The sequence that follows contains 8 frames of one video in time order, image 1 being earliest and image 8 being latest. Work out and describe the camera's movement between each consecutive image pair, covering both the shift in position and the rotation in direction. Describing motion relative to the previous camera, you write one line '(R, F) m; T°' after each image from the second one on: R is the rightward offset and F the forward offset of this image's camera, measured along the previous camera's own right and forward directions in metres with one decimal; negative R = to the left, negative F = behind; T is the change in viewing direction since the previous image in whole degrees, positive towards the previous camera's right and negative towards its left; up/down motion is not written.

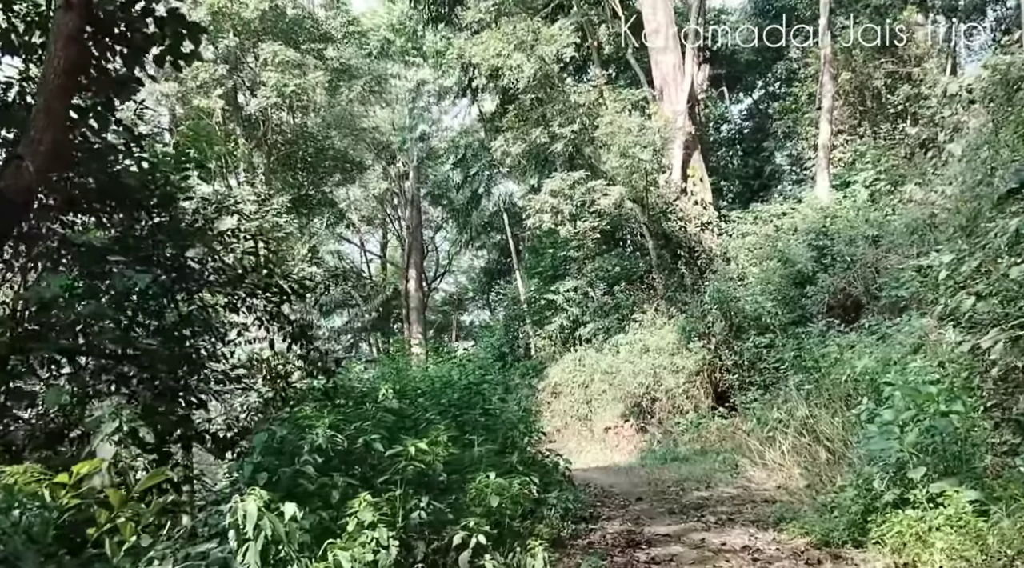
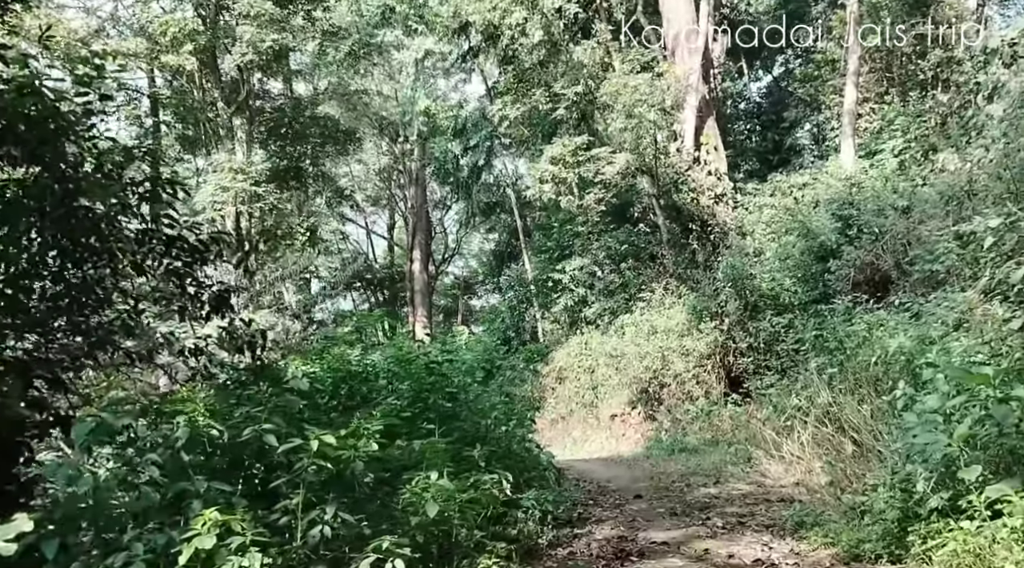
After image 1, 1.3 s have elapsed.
(+0.3, +1.2) m; -1°
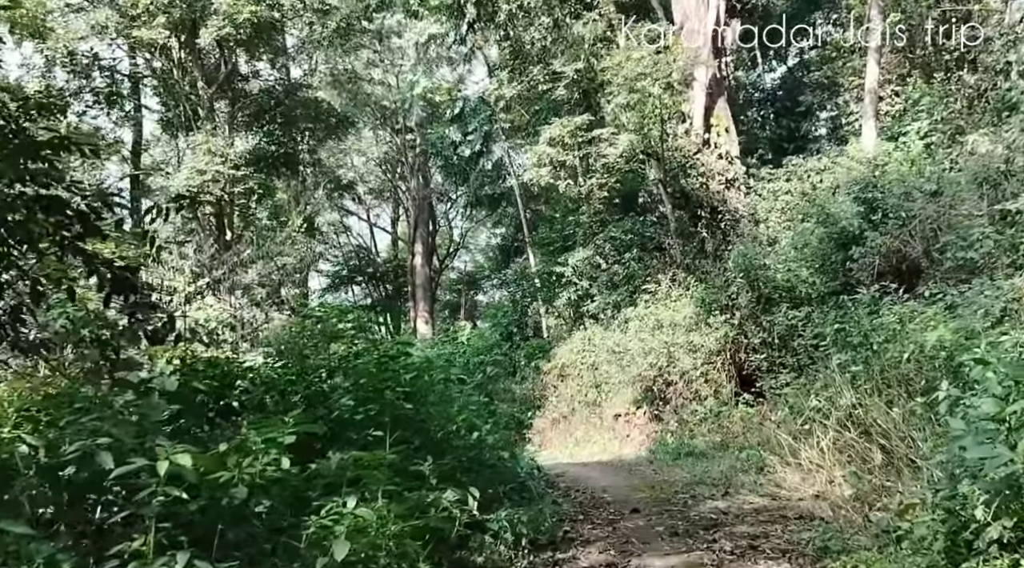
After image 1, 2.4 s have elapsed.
(+0.2, +1.0) m; -1°
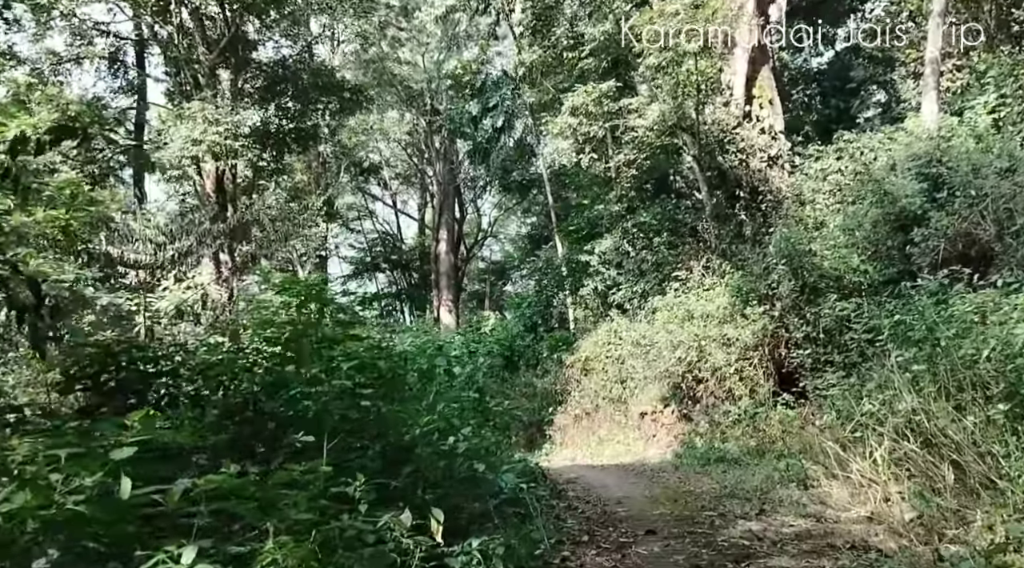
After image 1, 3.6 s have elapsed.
(+0.2, +1.2) m; -2°
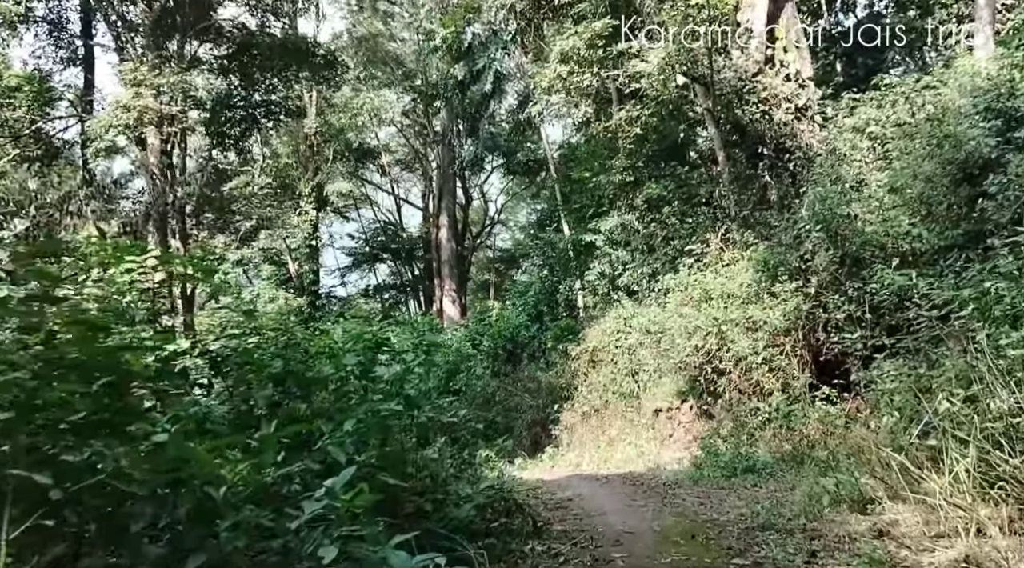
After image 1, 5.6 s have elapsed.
(+0.3, +1.9) m; -1°
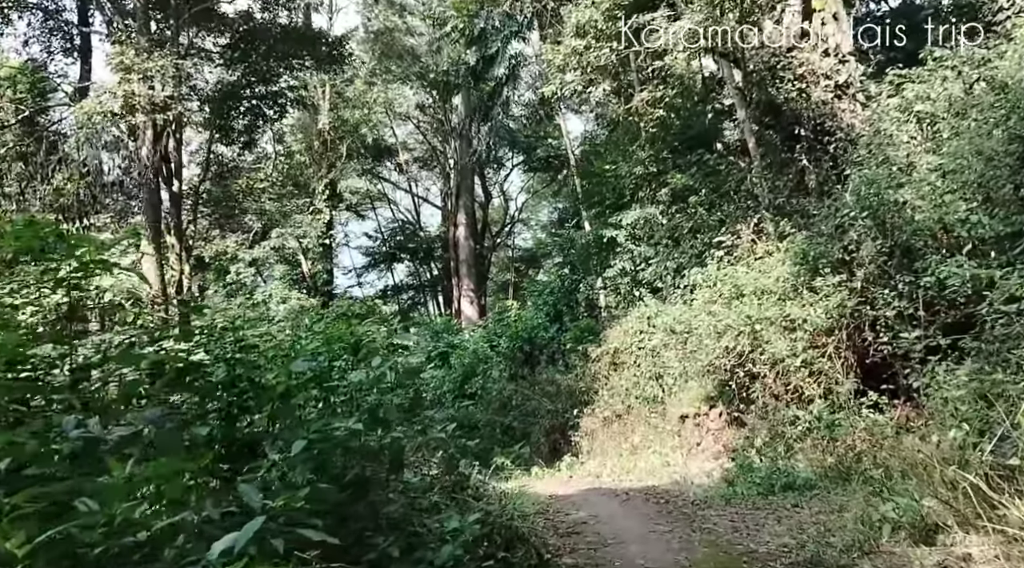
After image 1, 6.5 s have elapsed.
(+0.1, +0.9) m; -1°
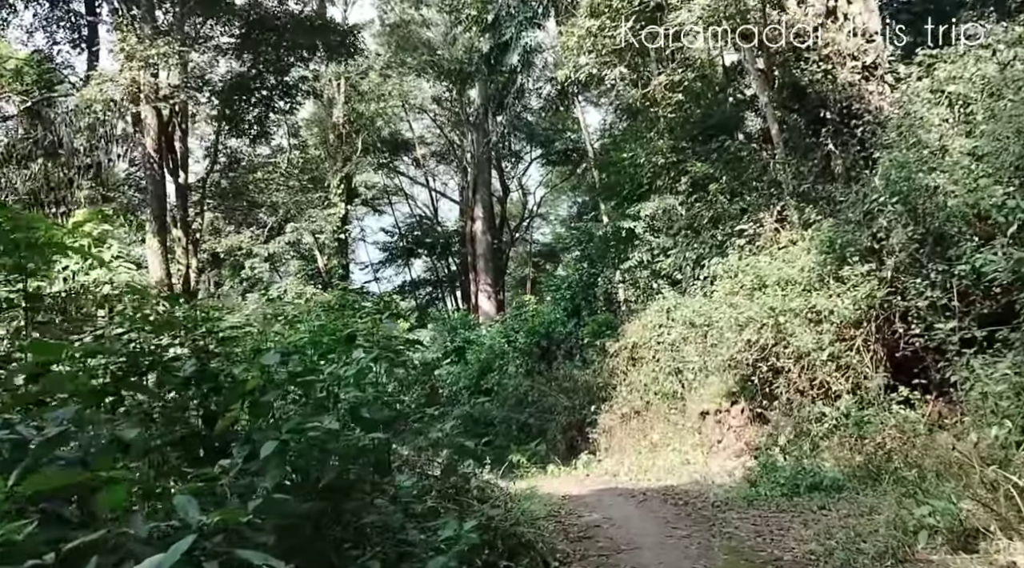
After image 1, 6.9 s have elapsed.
(+0.1, +0.4) m; -1°
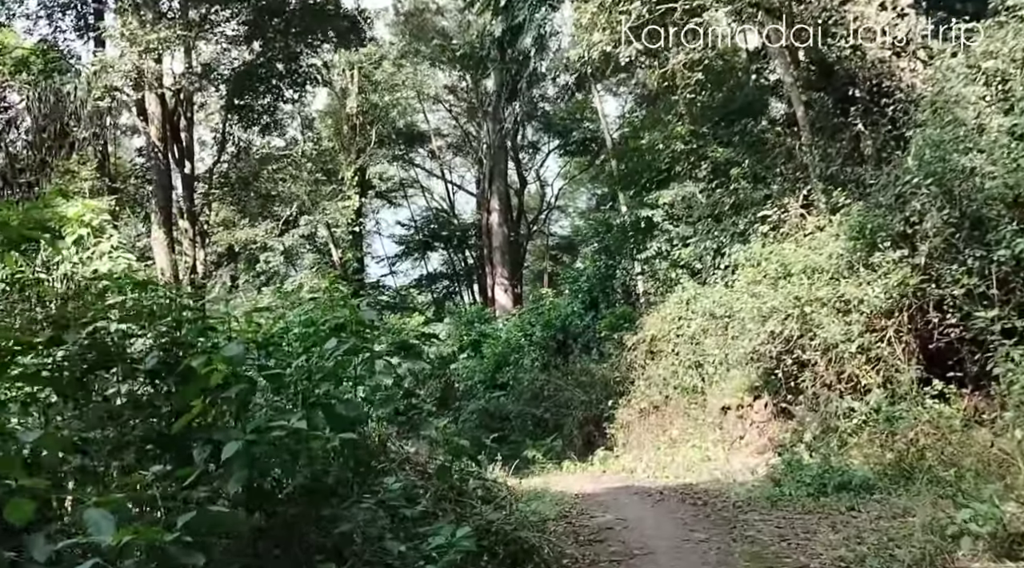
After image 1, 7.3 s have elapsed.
(+0.1, +0.4) m; -1°
